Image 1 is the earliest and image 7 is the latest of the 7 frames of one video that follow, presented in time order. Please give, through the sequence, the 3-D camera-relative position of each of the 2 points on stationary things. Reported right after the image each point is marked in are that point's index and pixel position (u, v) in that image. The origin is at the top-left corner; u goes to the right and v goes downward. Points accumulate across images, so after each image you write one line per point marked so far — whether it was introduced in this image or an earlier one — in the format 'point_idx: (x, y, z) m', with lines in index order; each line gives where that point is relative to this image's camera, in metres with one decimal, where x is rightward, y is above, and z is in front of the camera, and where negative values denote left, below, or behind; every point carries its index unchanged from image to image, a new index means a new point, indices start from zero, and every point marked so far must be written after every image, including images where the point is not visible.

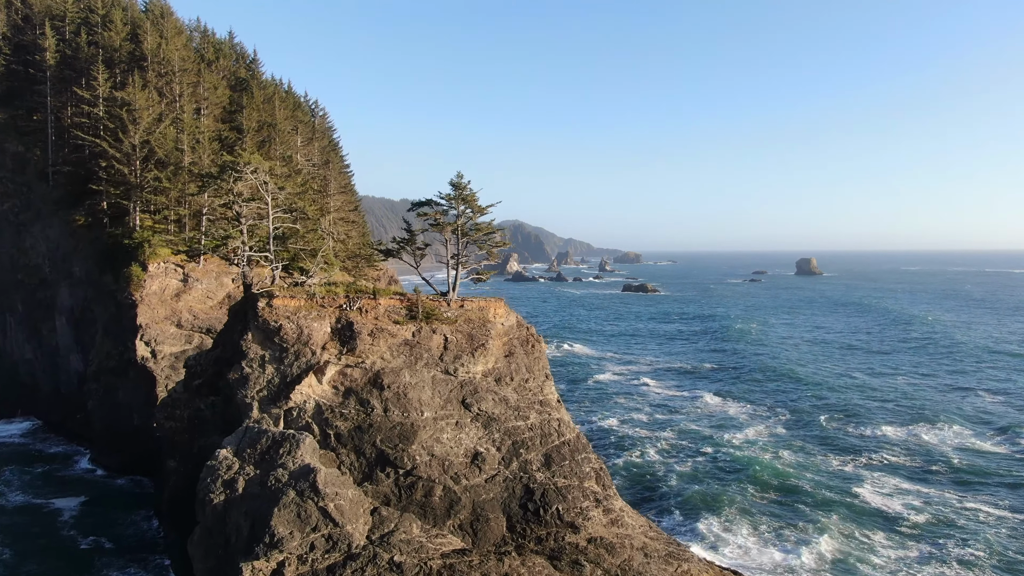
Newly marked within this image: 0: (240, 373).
0: (-8.4, -2.7, +17.0) m
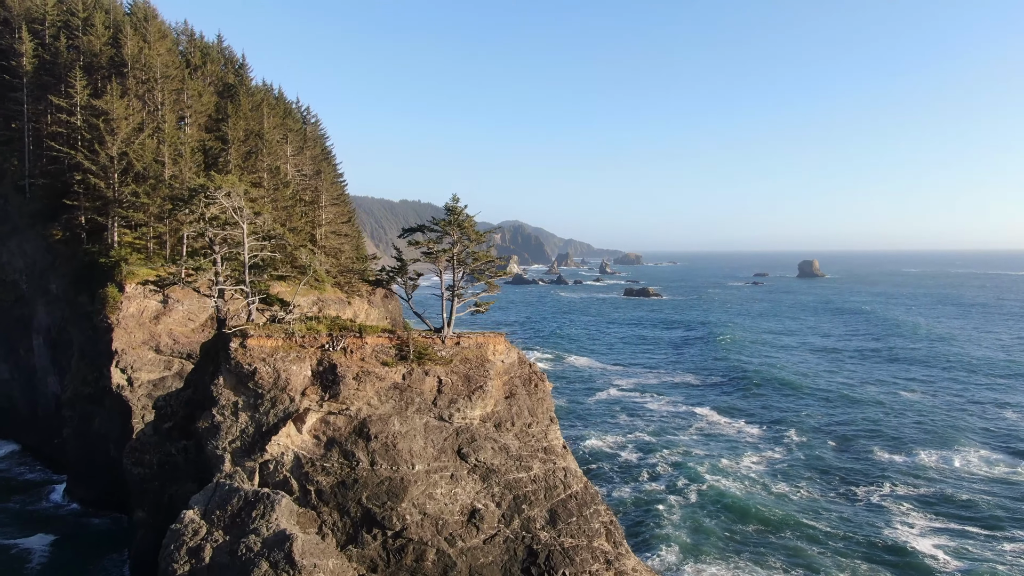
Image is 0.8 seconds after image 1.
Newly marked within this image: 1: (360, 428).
0: (-8.4, -3.7, +15.3) m
1: (-4.2, -3.8, +15.1) m
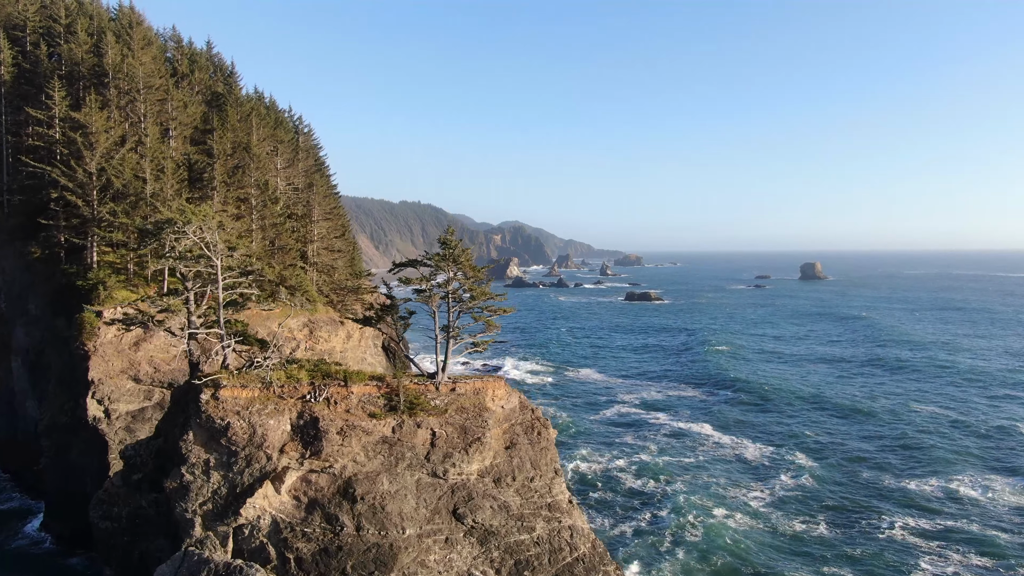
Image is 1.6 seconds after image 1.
0: (-8.3, -4.8, +13.8) m
1: (-4.2, -5.0, +13.7) m
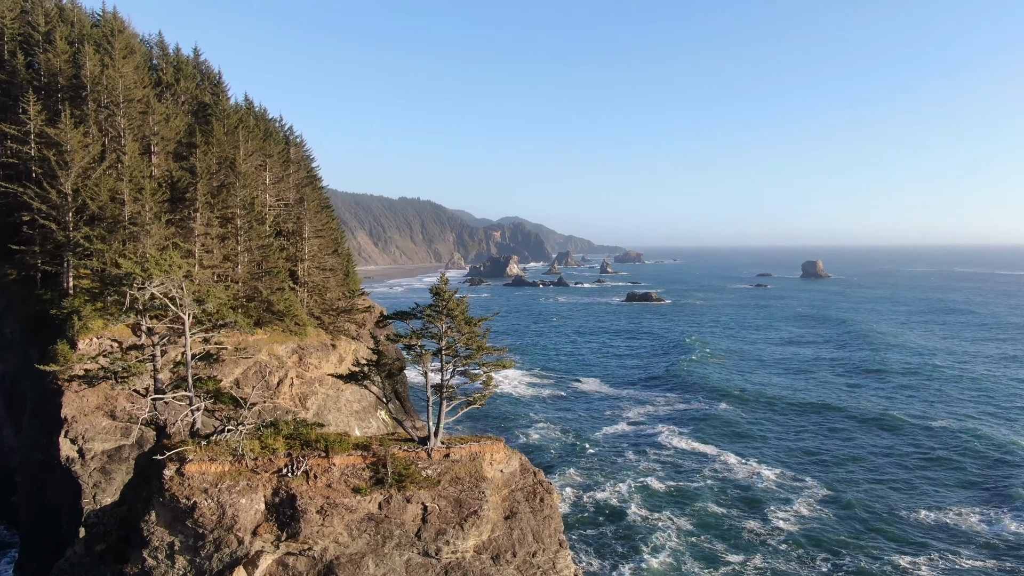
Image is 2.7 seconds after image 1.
0: (-8.3, -6.2, +12.4) m
1: (-4.2, -6.3, +12.3) m
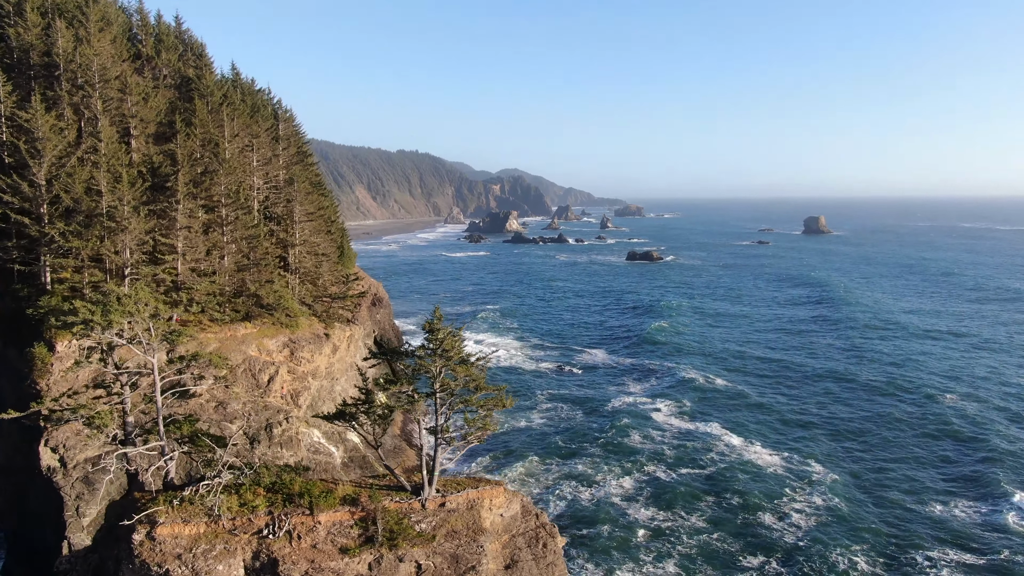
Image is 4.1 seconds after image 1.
0: (-8.3, -7.1, +11.6) m
1: (-4.1, -7.3, +11.4) m
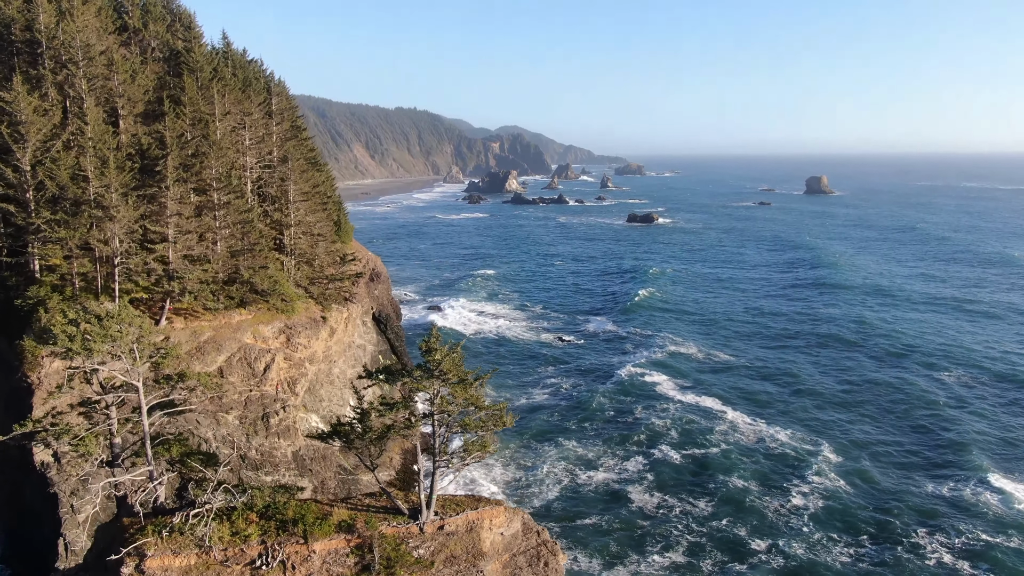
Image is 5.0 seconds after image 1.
0: (-8.3, -7.5, +11.4) m
1: (-4.1, -7.7, +11.2) m
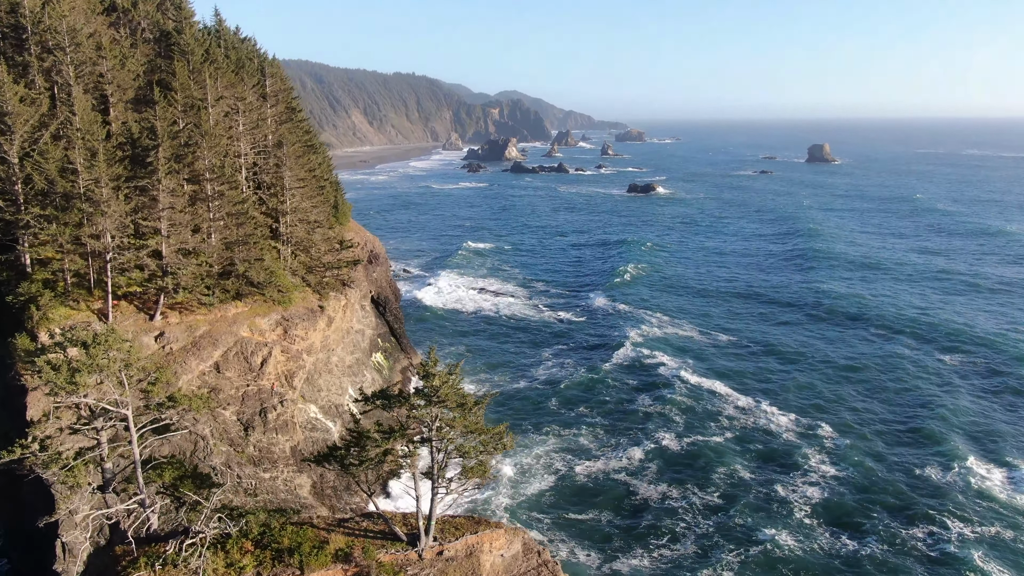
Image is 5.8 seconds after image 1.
0: (-8.3, -8.0, +11.3) m
1: (-4.2, -8.2, +11.2) m
